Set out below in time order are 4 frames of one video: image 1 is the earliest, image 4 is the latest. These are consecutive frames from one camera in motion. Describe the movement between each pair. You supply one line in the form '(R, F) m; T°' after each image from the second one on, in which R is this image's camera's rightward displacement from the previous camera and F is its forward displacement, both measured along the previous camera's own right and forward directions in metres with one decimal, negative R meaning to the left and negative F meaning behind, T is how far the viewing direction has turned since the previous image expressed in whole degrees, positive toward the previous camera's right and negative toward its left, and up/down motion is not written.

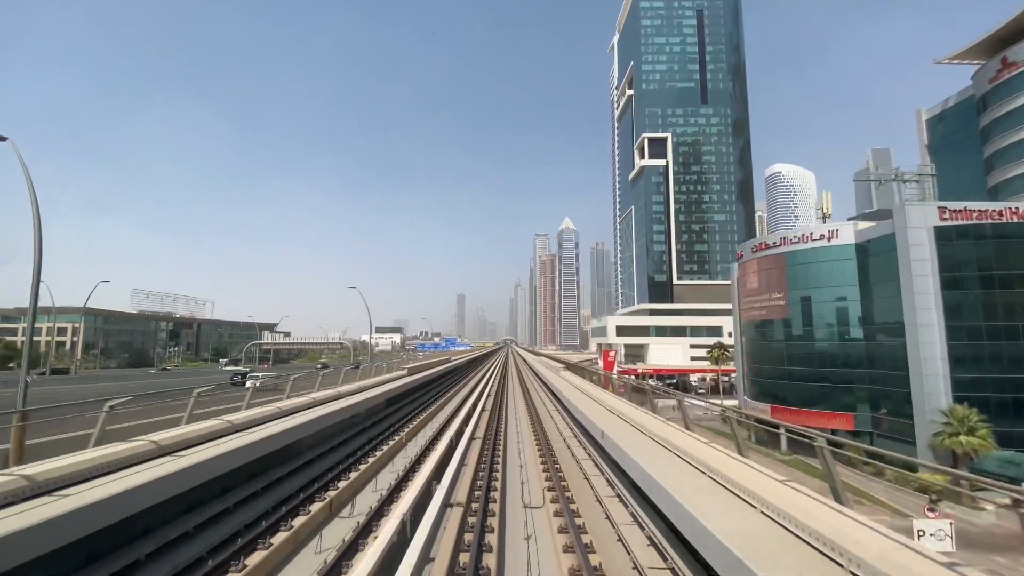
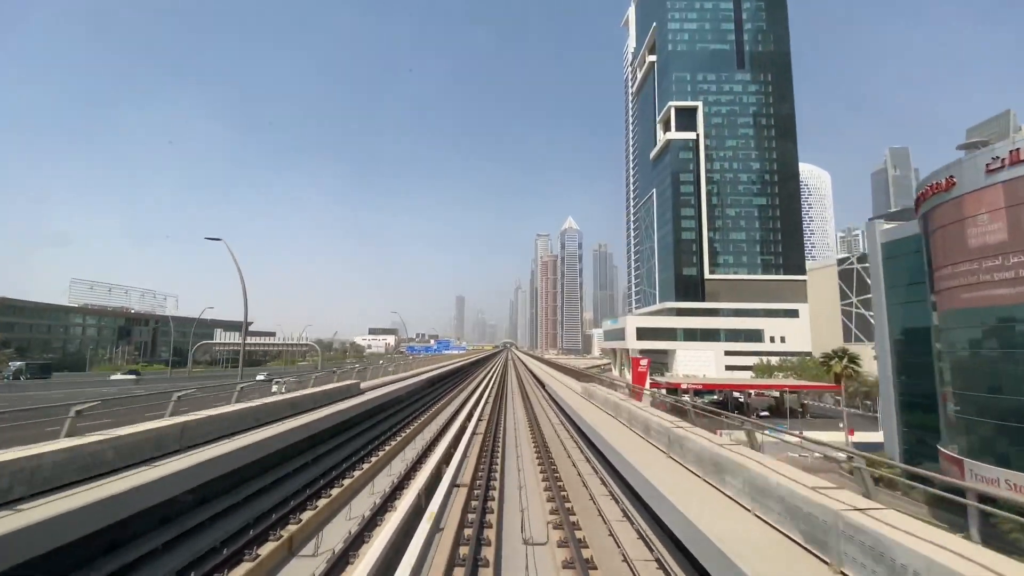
(0.0, +1.4) m; 0°
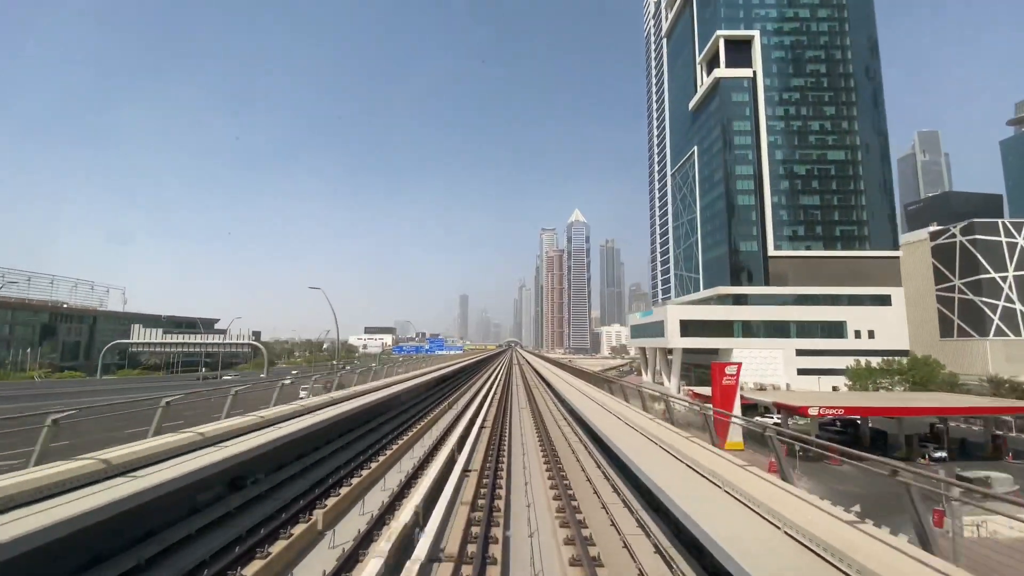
(0.0, +1.7) m; 0°
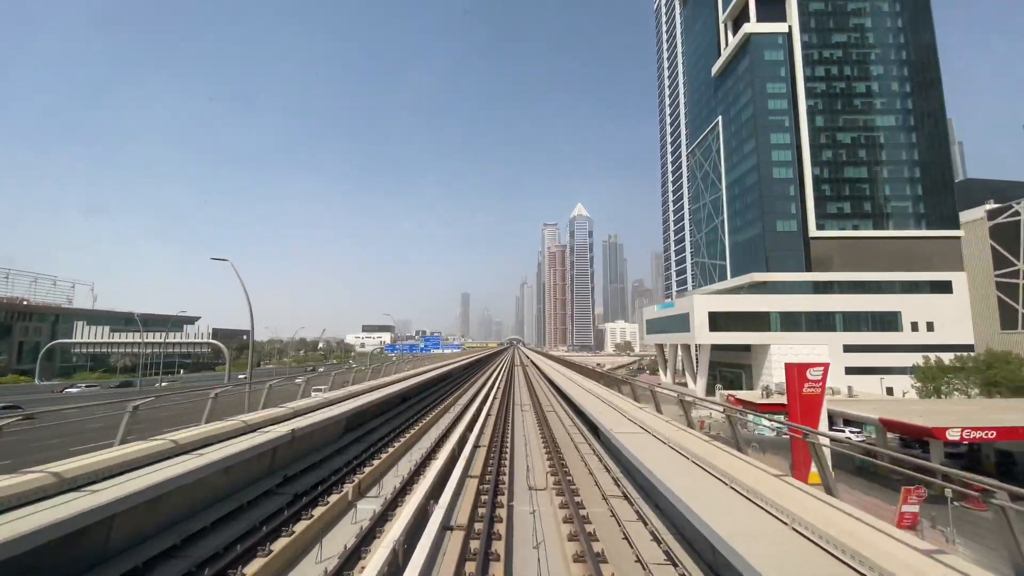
(0.0, +0.8) m; 0°
